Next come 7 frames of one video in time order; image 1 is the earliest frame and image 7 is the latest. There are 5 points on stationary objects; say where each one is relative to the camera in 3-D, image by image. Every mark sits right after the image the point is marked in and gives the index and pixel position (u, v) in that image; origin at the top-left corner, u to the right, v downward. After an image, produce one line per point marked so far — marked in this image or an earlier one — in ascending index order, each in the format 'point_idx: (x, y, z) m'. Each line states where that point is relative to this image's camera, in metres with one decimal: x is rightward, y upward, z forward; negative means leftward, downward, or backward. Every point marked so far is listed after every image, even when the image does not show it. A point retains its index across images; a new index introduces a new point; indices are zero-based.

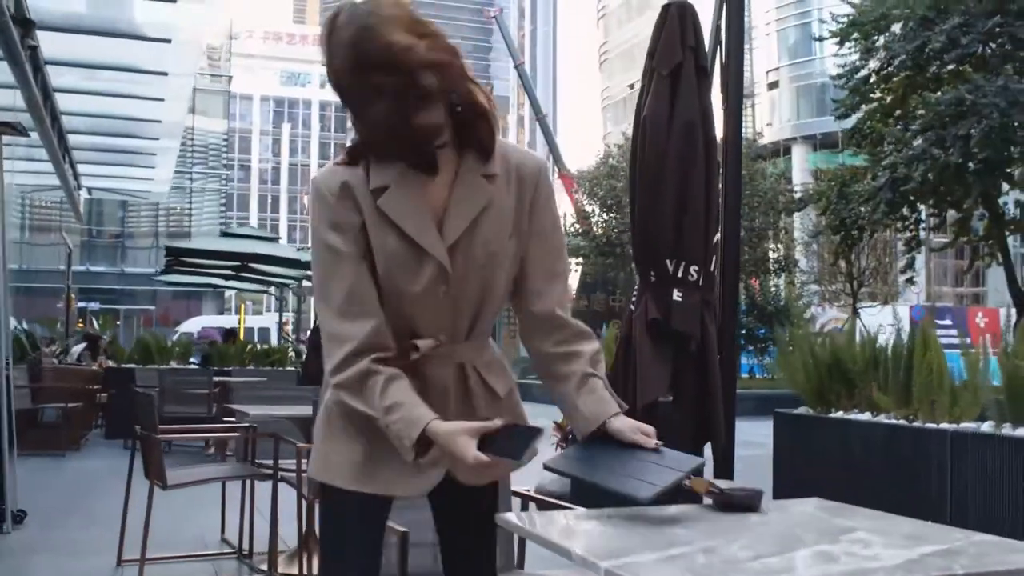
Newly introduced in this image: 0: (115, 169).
0: (-7.5, +2.2, +19.2) m
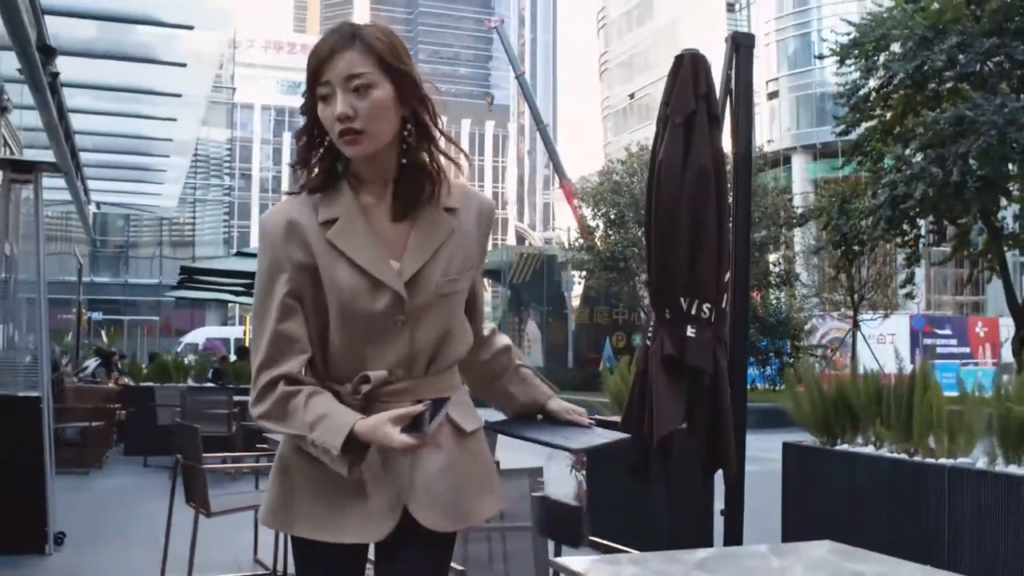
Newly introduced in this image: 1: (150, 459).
0: (-7.4, +2.0, +19.4) m
1: (-3.6, -1.7, +10.3) m
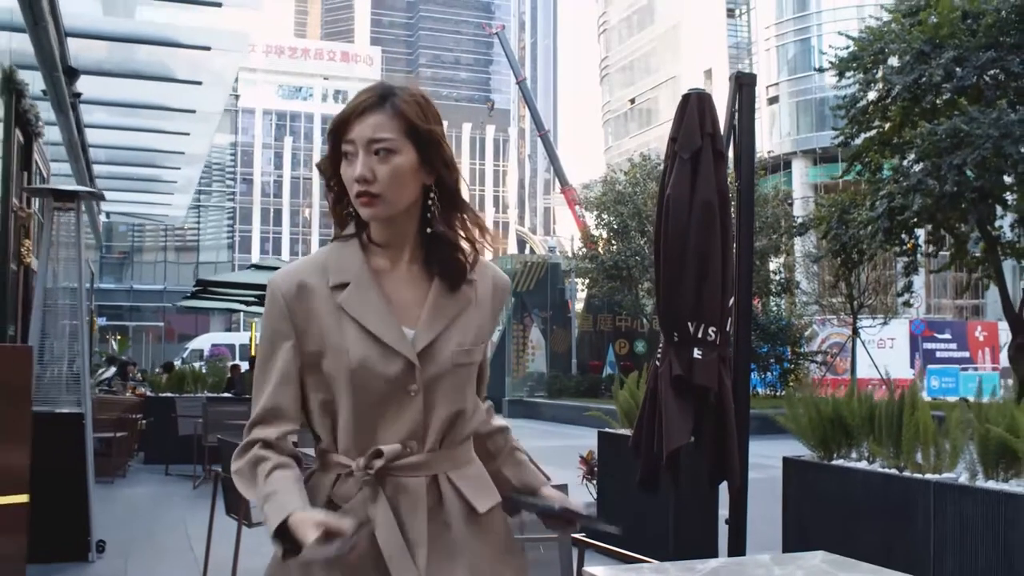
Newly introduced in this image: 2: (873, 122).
0: (-7.3, +1.8, +19.8) m
1: (-3.5, -1.9, +10.7) m
2: (+6.0, +2.8, +16.8) m
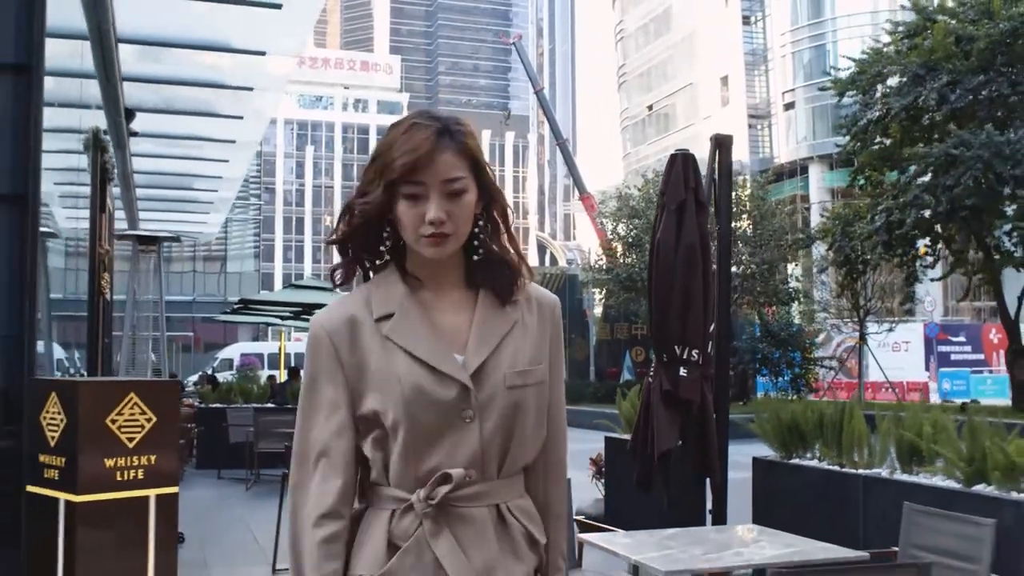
0: (-6.9, +1.5, +20.9) m
1: (-3.3, -2.1, +11.7) m
2: (+6.3, +2.6, +17.6) m
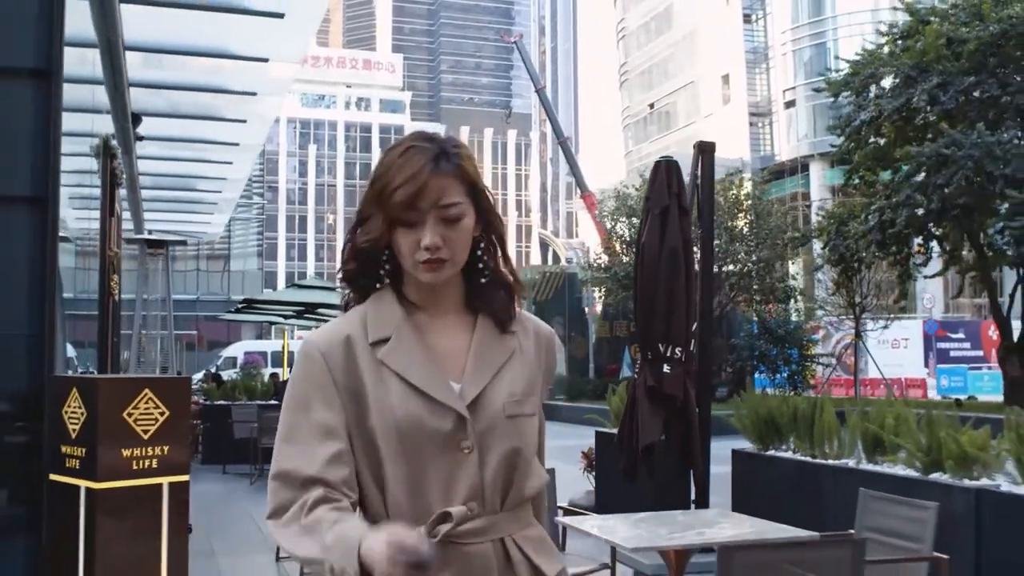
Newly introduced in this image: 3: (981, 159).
0: (-6.9, +1.5, +21.2) m
1: (-3.3, -2.1, +12.0) m
2: (+6.3, +2.6, +17.9) m
3: (+7.1, +2.0, +15.4) m
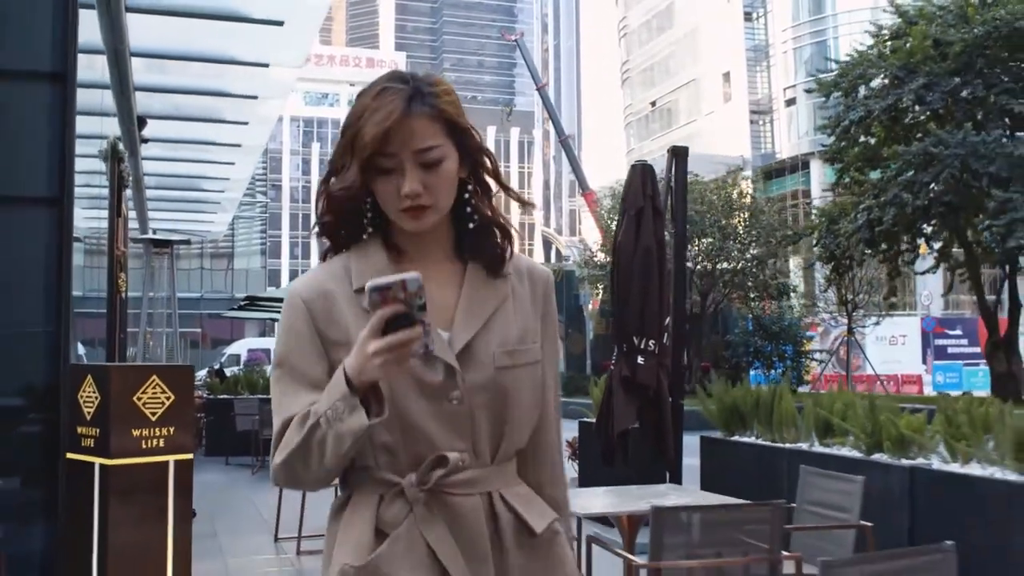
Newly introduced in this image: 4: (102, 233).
0: (-7.0, +1.5, +21.6) m
1: (-3.4, -2.1, +12.4) m
2: (+6.2, +2.7, +18.2) m
3: (+7.0, +2.0, +15.8) m
4: (-3.2, +0.4, +8.1) m
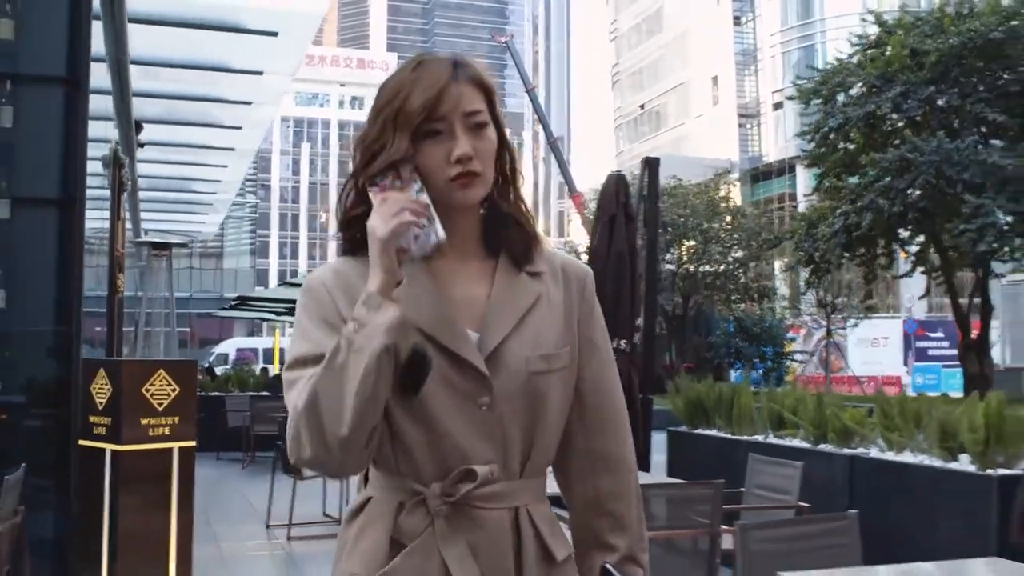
0: (-7.3, +1.5, +21.9) m
1: (-3.6, -2.1, +12.7) m
2: (+5.9, +2.6, +18.7) m
3: (+6.8, +2.0, +16.3) m
4: (-3.4, +0.4, +8.4) m
